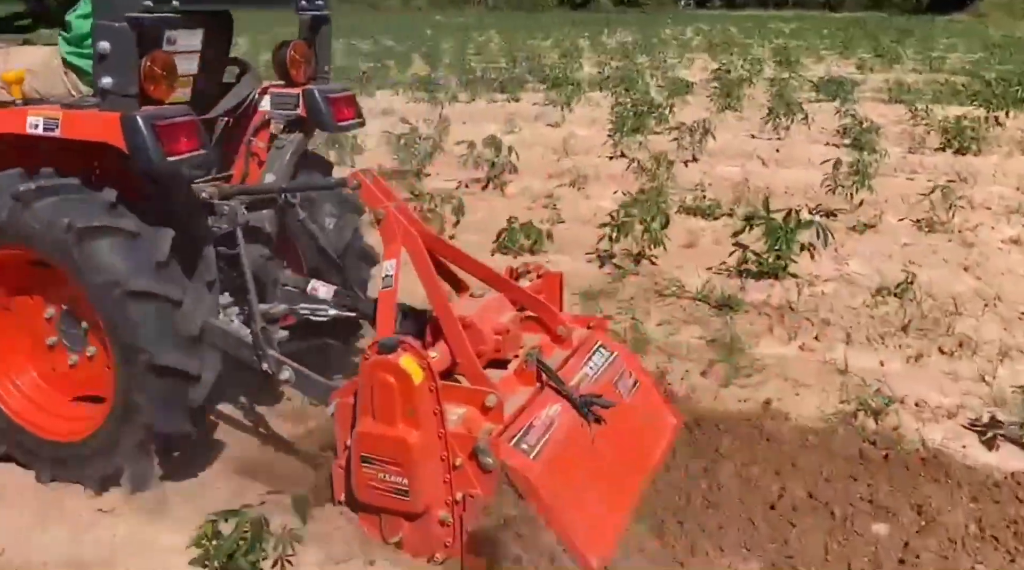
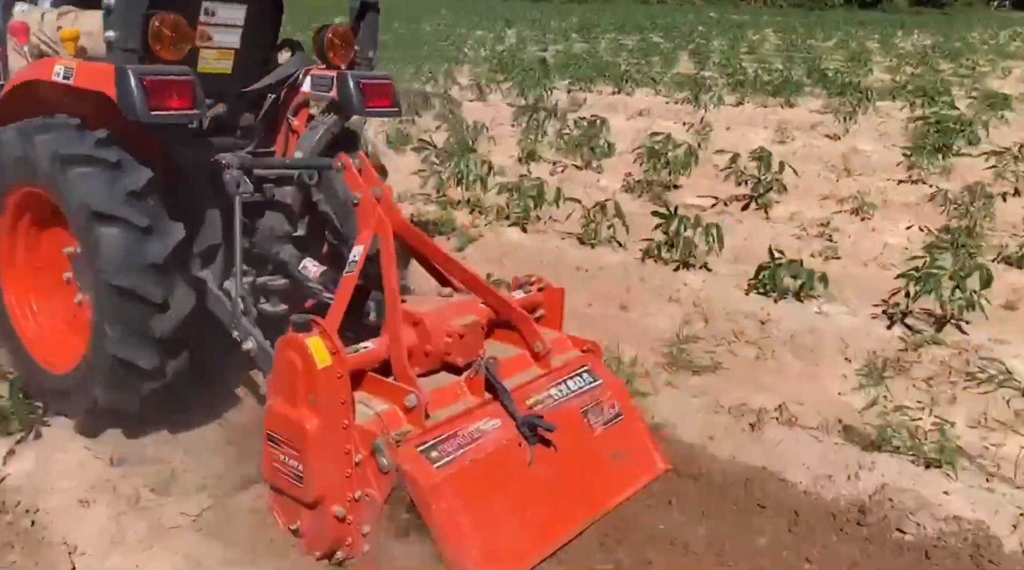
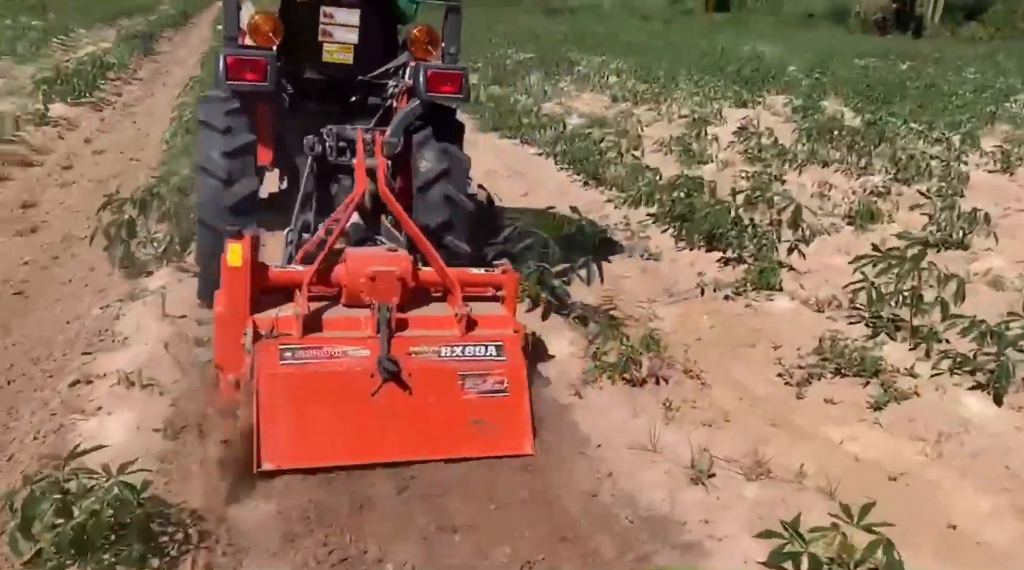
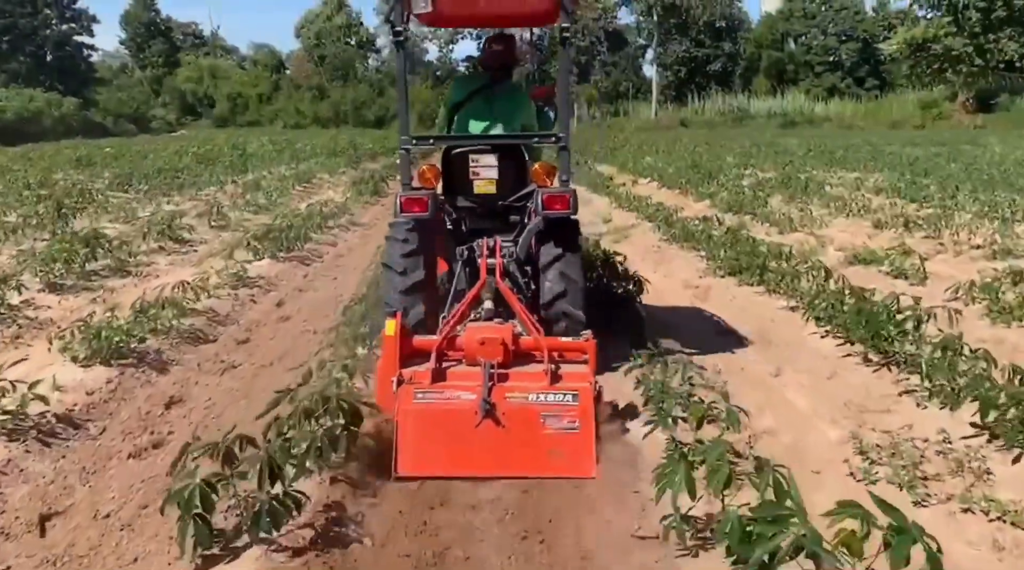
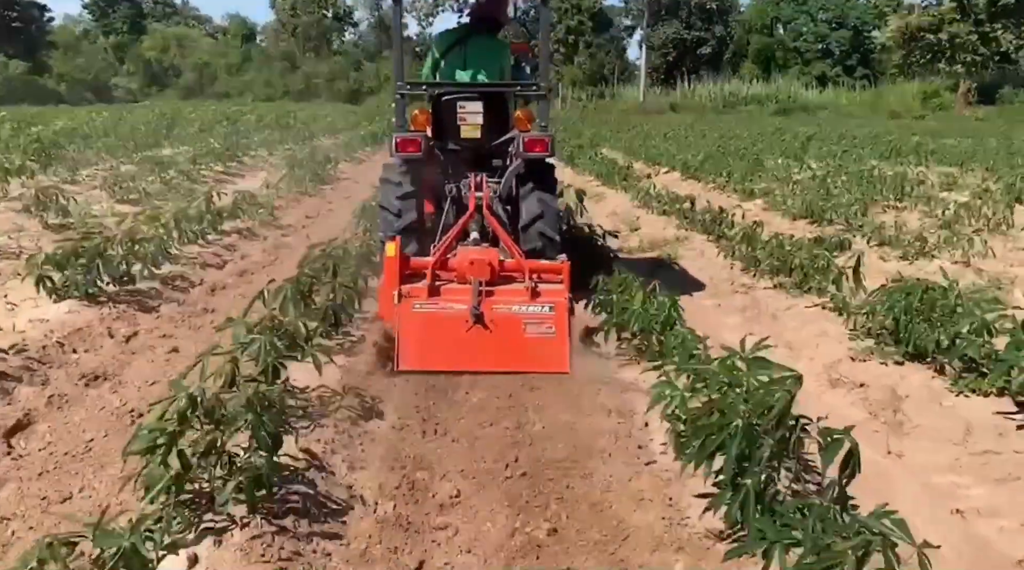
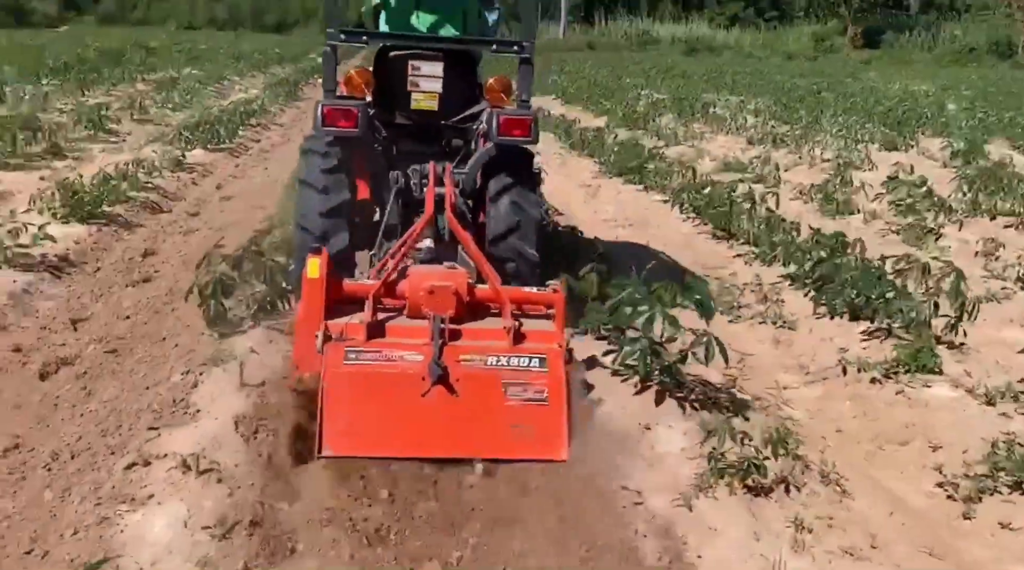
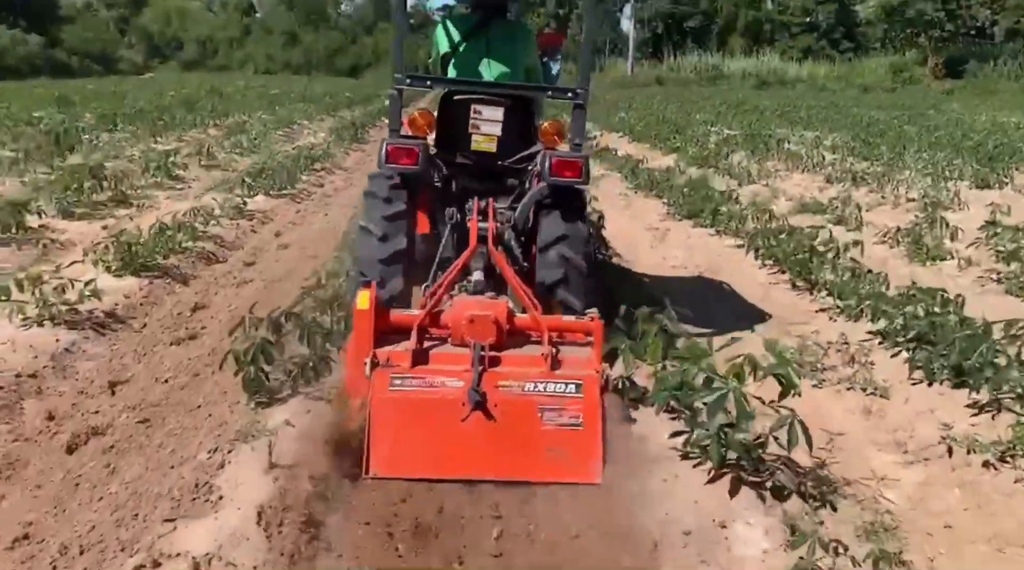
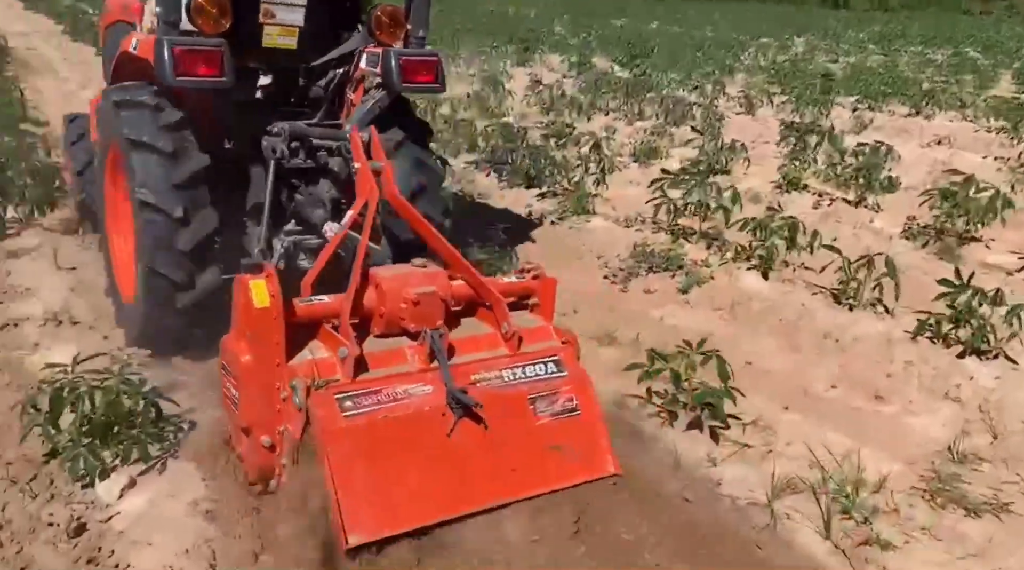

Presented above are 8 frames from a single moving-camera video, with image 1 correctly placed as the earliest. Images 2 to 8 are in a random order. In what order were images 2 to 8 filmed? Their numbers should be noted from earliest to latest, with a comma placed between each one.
2, 8, 3, 6, 7, 4, 5
